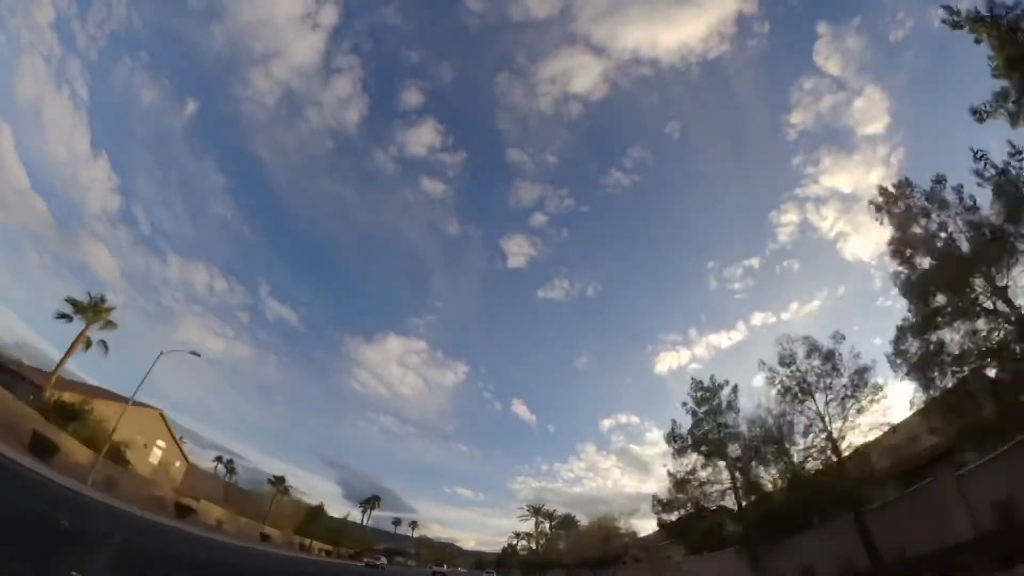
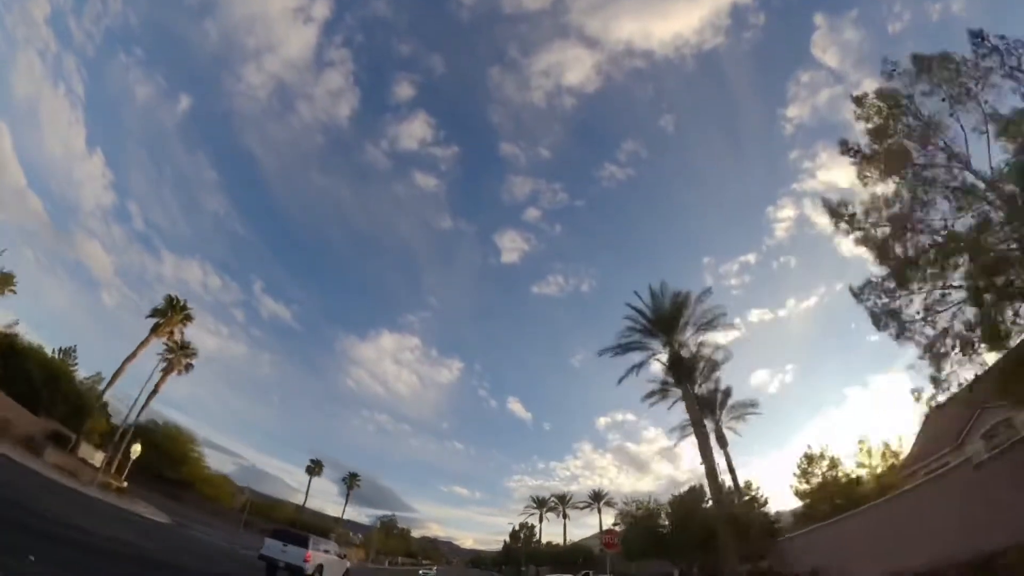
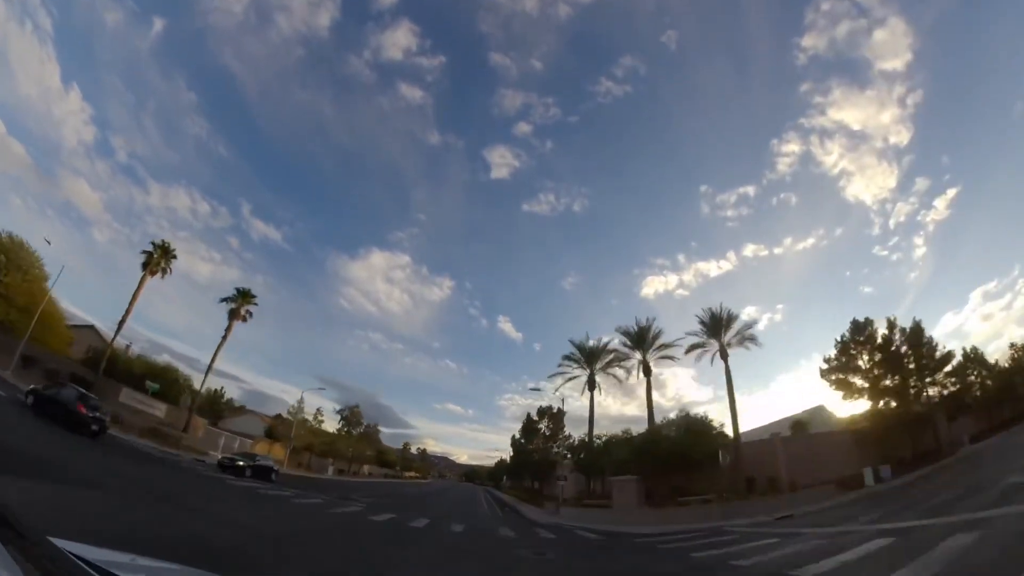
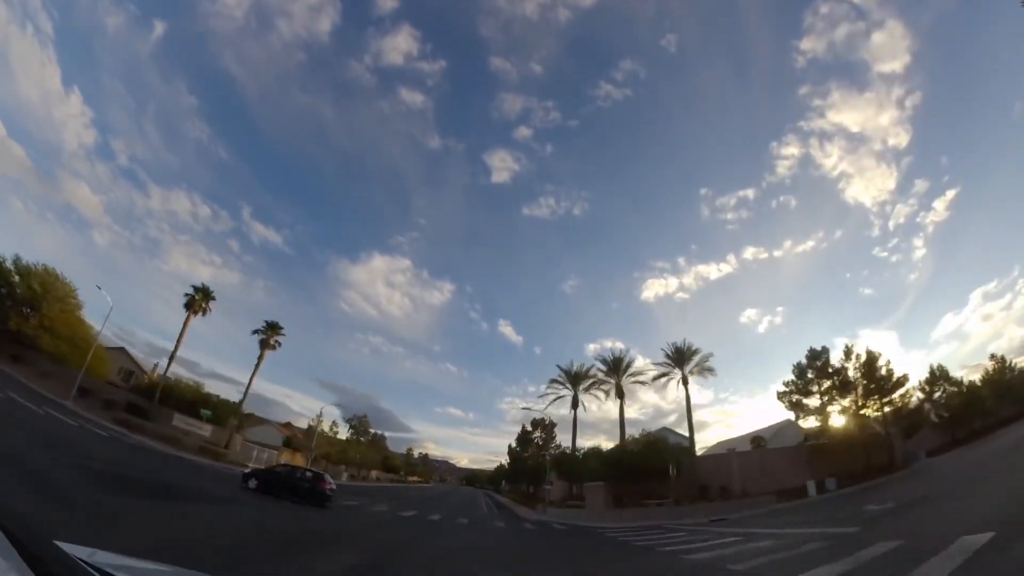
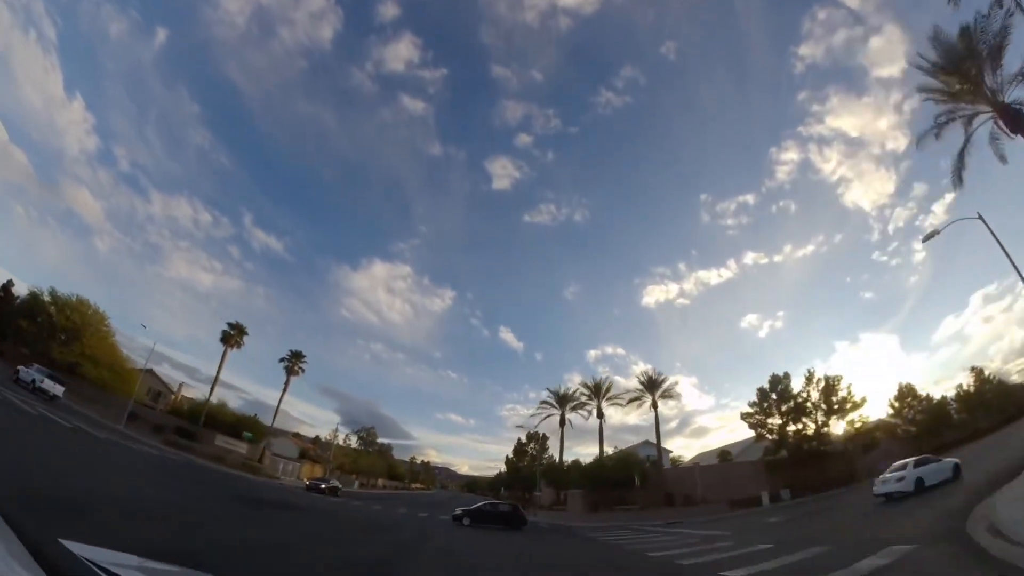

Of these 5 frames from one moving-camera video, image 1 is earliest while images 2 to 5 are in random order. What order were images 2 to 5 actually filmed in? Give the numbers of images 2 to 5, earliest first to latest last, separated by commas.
2, 5, 4, 3
